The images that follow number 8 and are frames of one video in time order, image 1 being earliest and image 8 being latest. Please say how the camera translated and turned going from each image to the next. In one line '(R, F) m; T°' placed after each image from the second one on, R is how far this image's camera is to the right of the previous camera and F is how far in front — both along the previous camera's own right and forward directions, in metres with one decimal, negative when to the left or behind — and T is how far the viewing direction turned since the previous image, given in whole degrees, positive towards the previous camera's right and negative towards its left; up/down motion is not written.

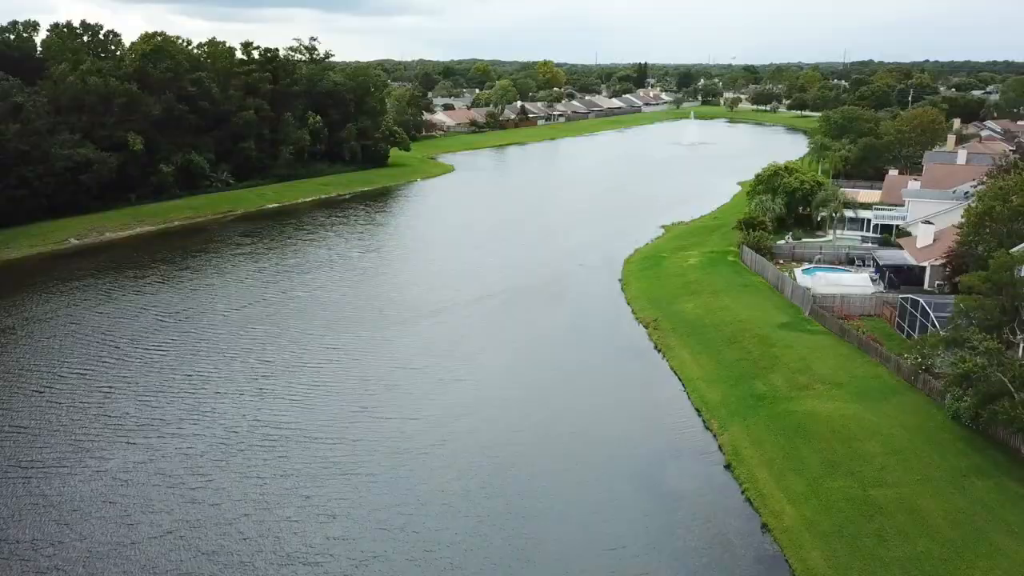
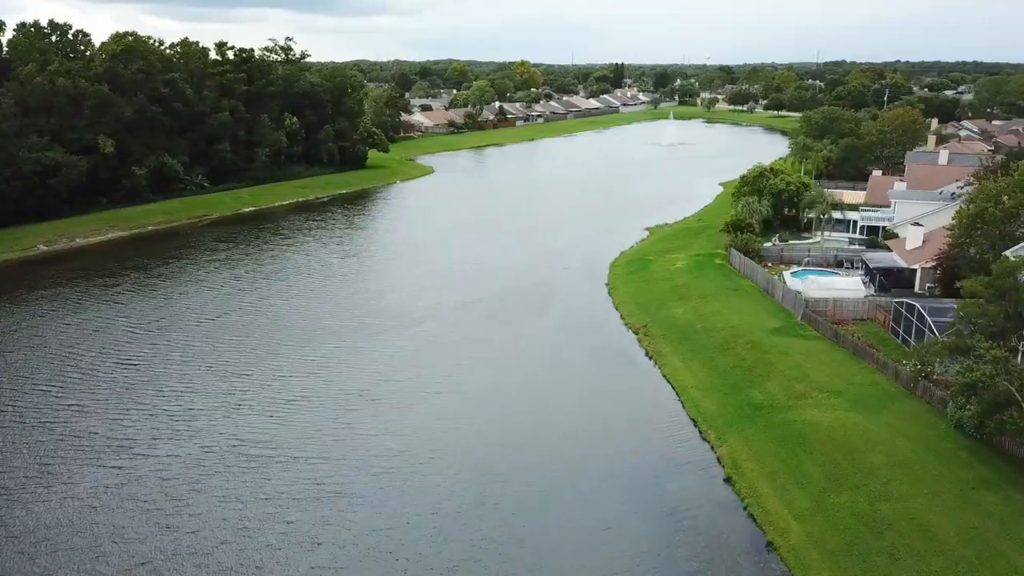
(-0.5, +1.2) m; +2°
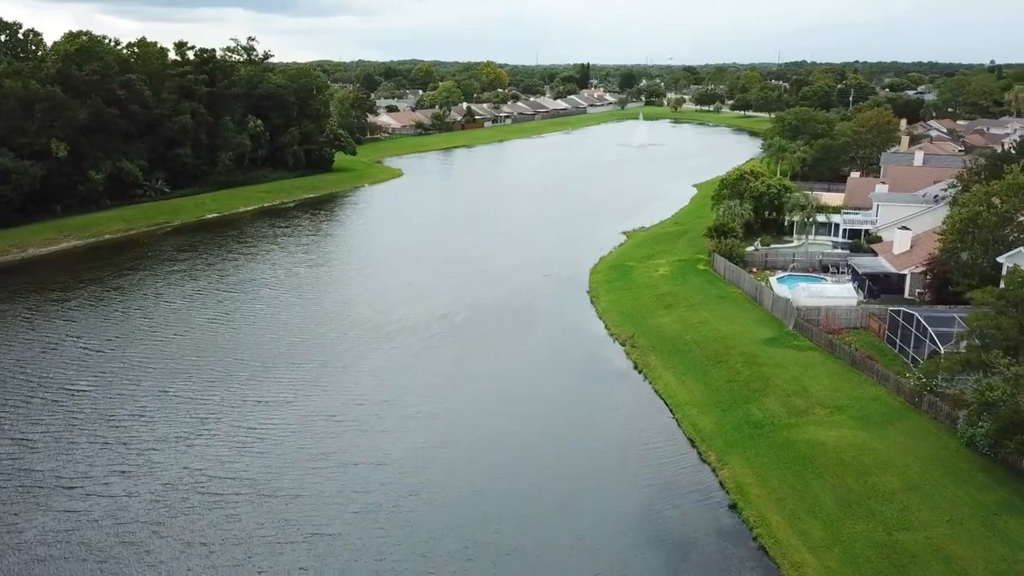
(-0.7, +2.0) m; +2°
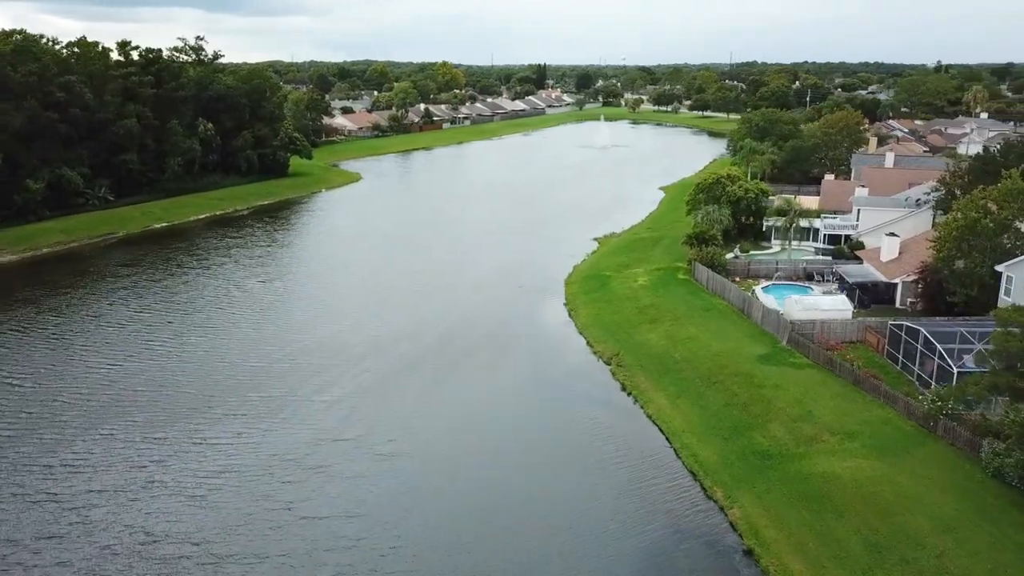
(-0.9, +3.0) m; +3°
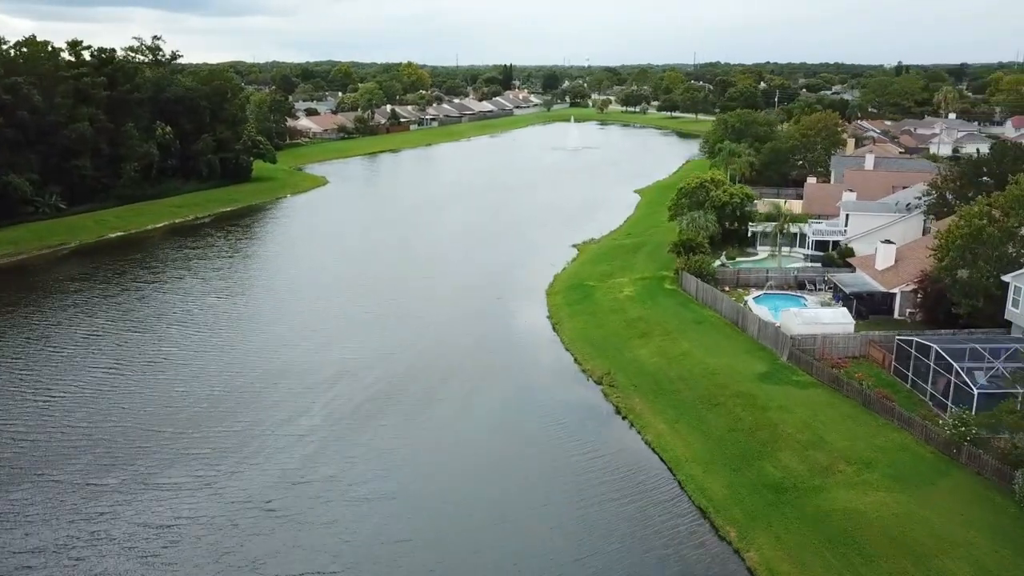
(-0.8, +2.6) m; +2°
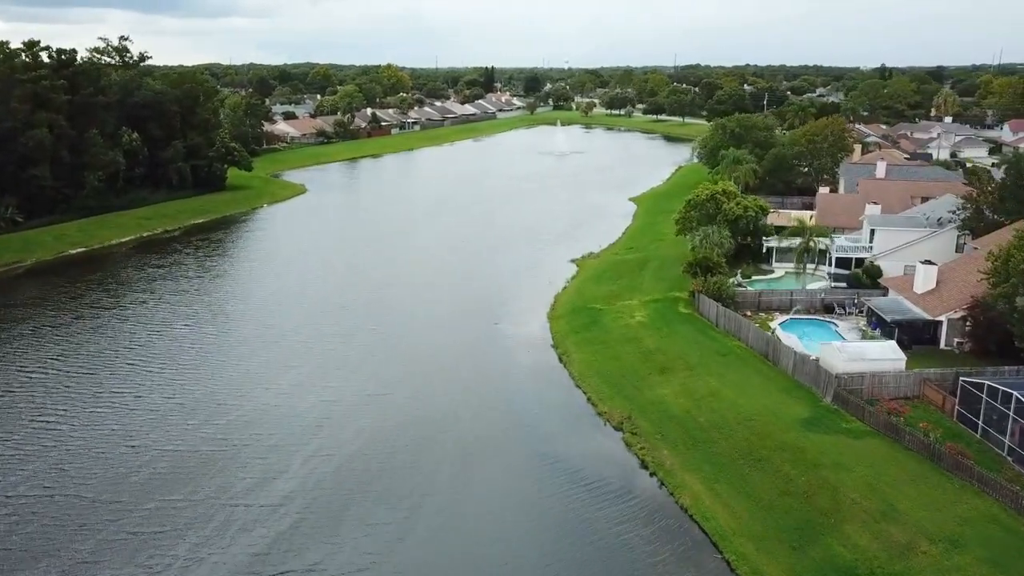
(-1.1, +4.7) m; +1°
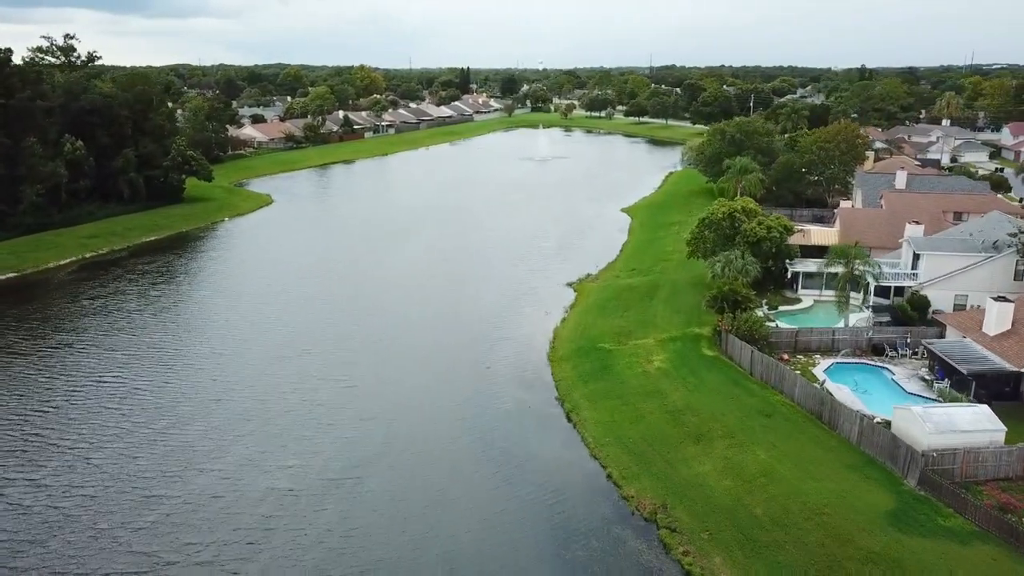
(-1.0, +7.0) m; +2°
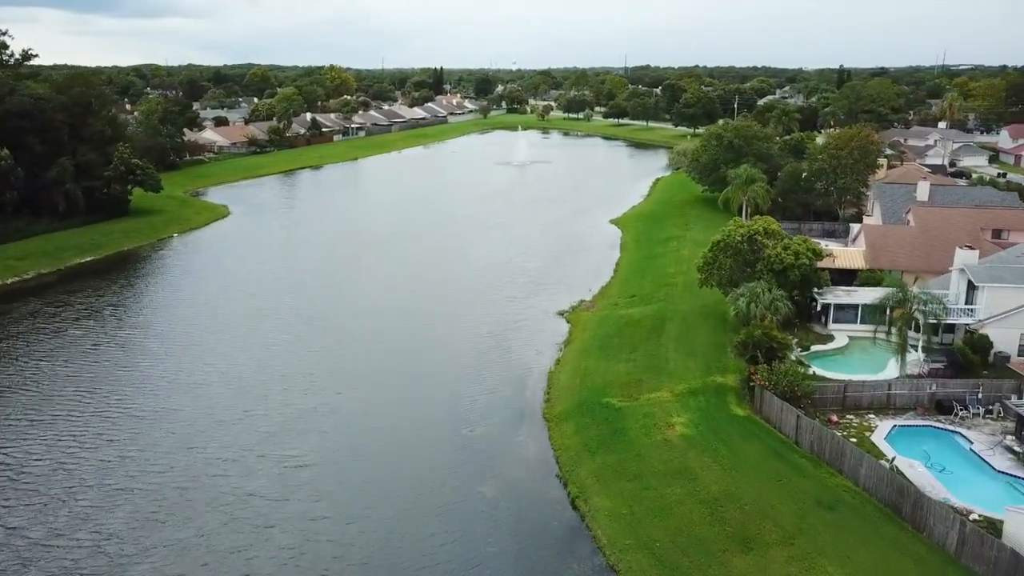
(-0.5, +7.2) m; +2°
